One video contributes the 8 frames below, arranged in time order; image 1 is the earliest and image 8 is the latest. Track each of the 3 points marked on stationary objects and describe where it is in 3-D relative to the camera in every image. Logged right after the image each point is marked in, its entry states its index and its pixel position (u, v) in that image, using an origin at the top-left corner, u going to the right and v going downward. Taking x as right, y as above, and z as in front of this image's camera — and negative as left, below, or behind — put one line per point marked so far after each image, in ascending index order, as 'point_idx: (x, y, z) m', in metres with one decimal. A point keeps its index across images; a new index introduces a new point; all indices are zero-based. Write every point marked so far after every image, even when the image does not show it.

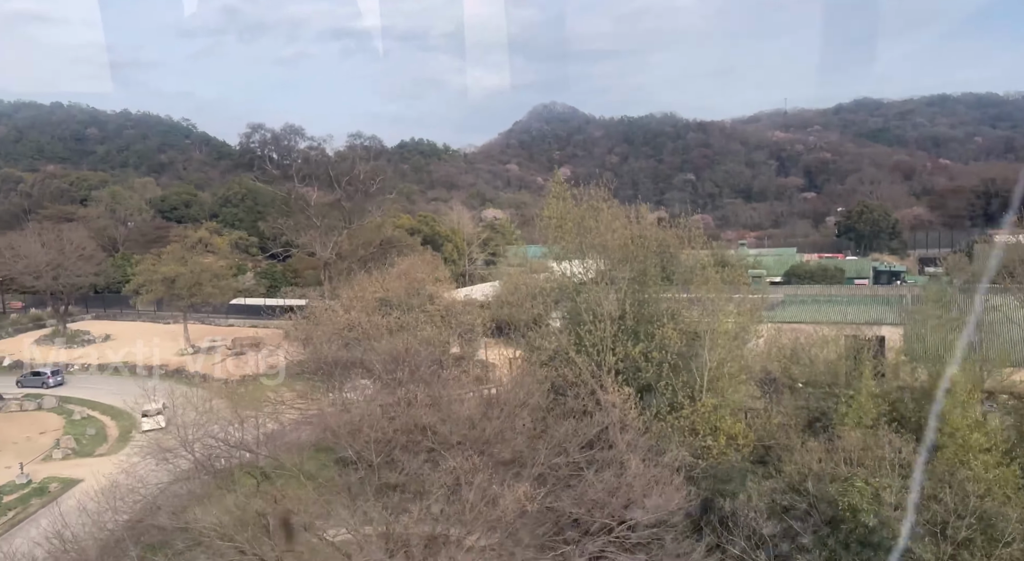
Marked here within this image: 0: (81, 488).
0: (-11.4, -5.5, +18.0) m
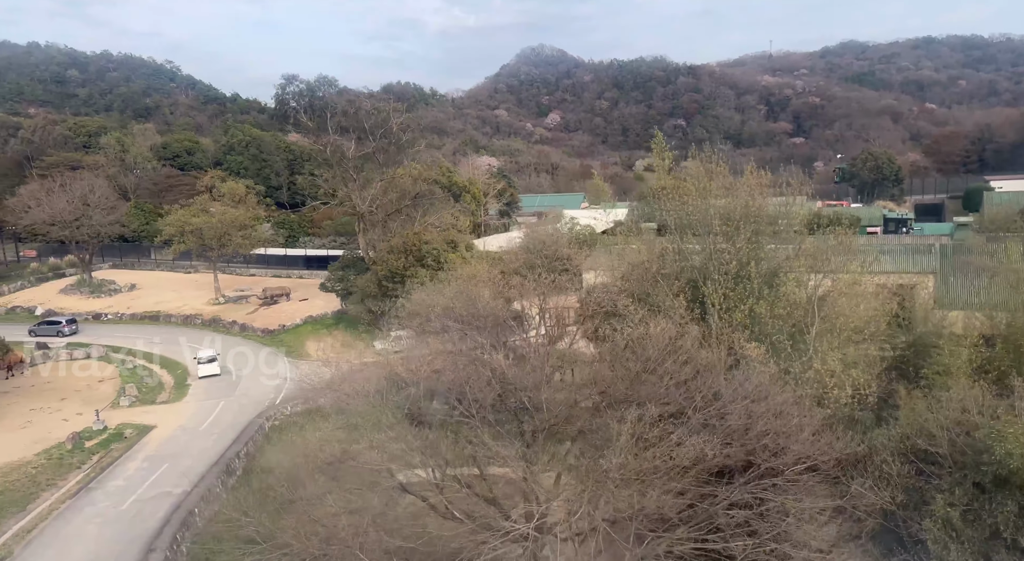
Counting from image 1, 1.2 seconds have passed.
0: (-9.8, -4.2, +18.8) m
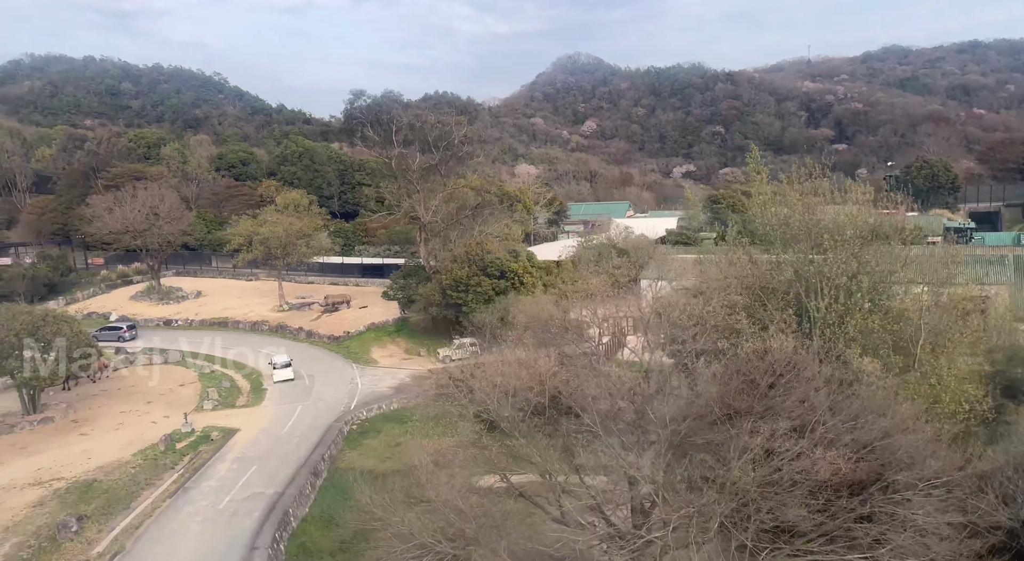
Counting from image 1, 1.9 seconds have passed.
0: (-7.8, -4.5, +19.6) m
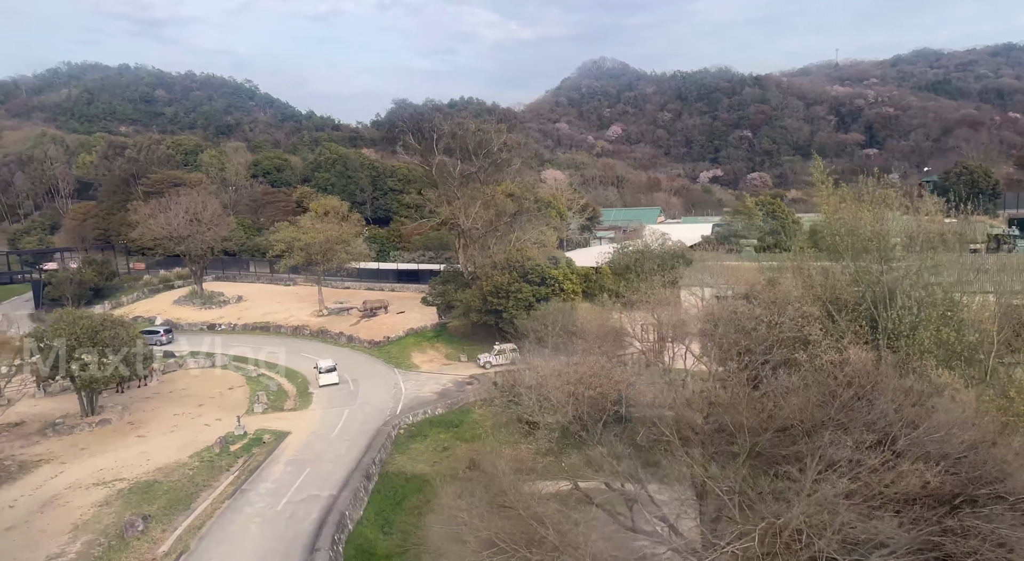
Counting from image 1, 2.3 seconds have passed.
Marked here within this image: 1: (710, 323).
0: (-6.4, -4.7, +20.0) m
1: (+4.2, -0.5, +12.8) m
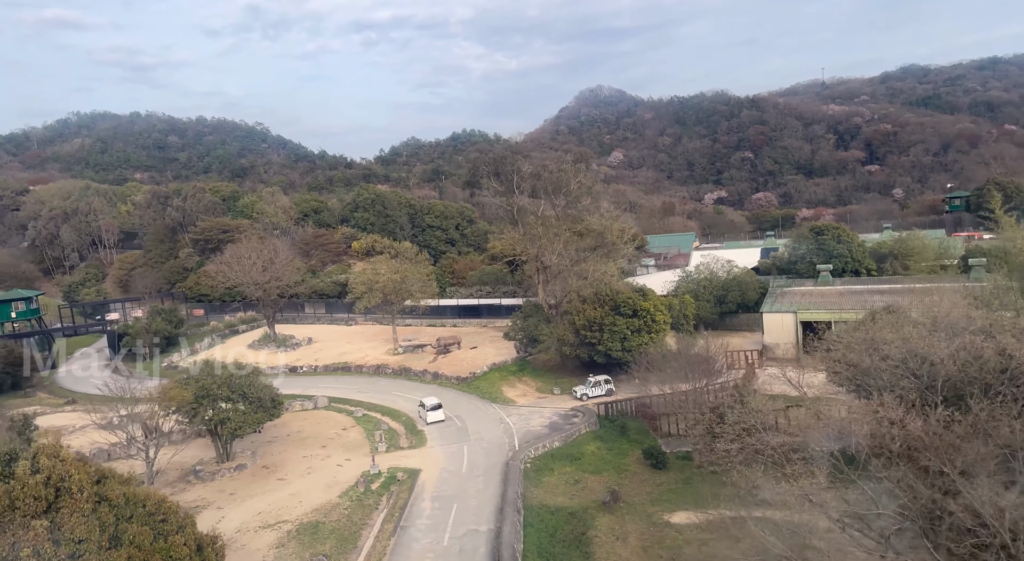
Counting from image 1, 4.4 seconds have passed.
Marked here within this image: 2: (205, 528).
0: (-2.6, -6.0, +20.8) m
1: (+7.8, -1.1, +13.8) m
2: (-7.8, -6.4, +17.4) m
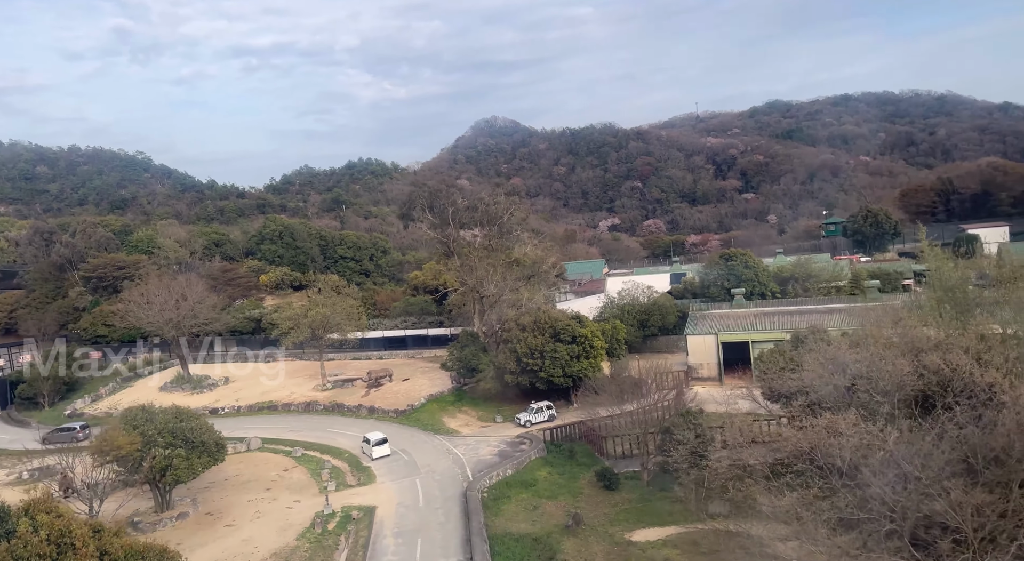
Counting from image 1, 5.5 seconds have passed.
0: (-3.9, -7.0, +20.6) m
1: (+7.4, -1.6, +15.4) m
2: (-8.5, -7.4, +16.4) m
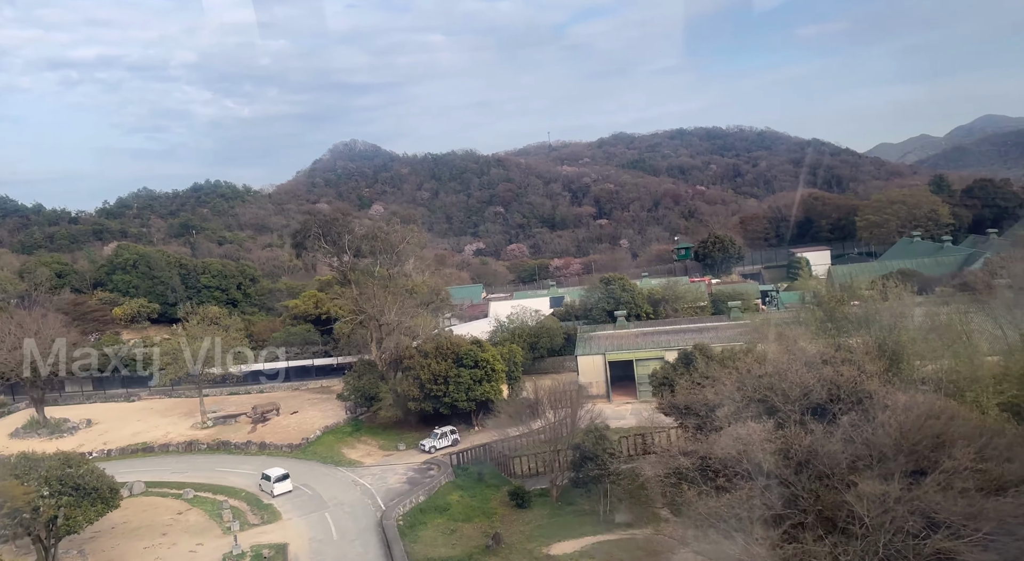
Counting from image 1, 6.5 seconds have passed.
0: (-6.3, -7.9, +20.0) m
1: (+5.7, -2.1, +17.4) m
2: (-10.0, -8.2, +15.0) m
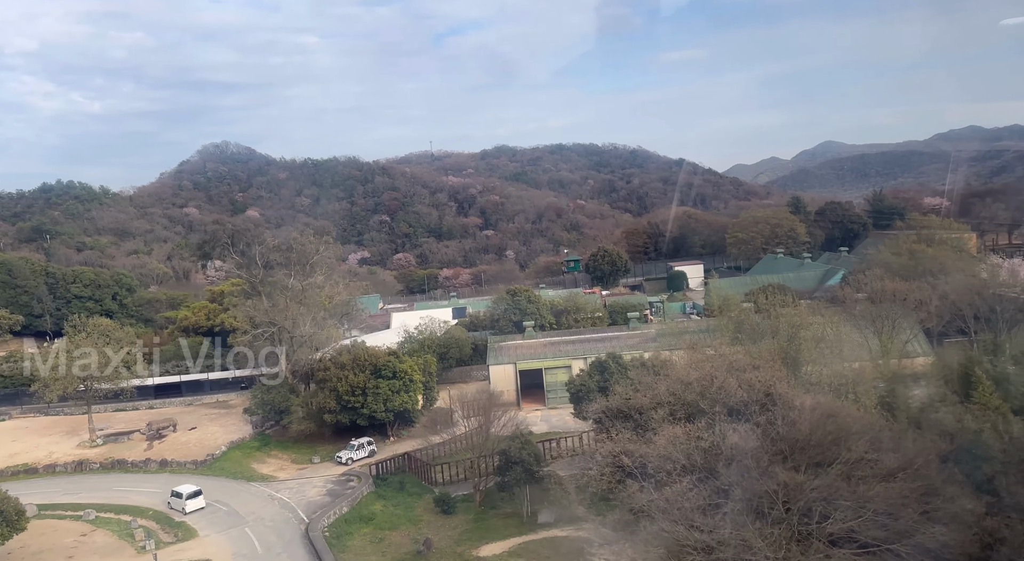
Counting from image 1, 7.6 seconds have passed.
0: (-8.3, -8.2, +19.6) m
1: (+3.9, -2.5, +19.1) m
2: (-11.1, -8.4, +14.0) m
